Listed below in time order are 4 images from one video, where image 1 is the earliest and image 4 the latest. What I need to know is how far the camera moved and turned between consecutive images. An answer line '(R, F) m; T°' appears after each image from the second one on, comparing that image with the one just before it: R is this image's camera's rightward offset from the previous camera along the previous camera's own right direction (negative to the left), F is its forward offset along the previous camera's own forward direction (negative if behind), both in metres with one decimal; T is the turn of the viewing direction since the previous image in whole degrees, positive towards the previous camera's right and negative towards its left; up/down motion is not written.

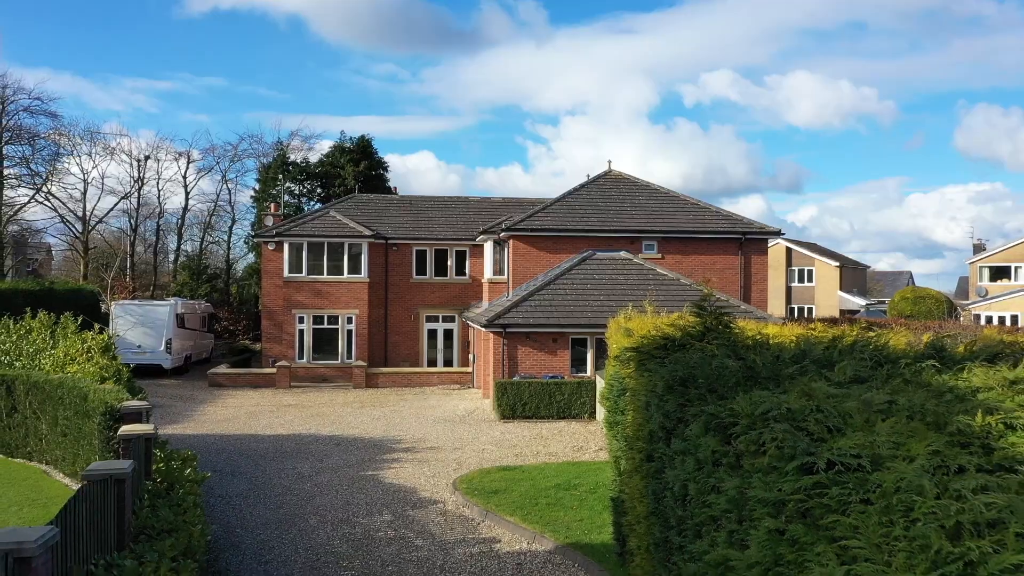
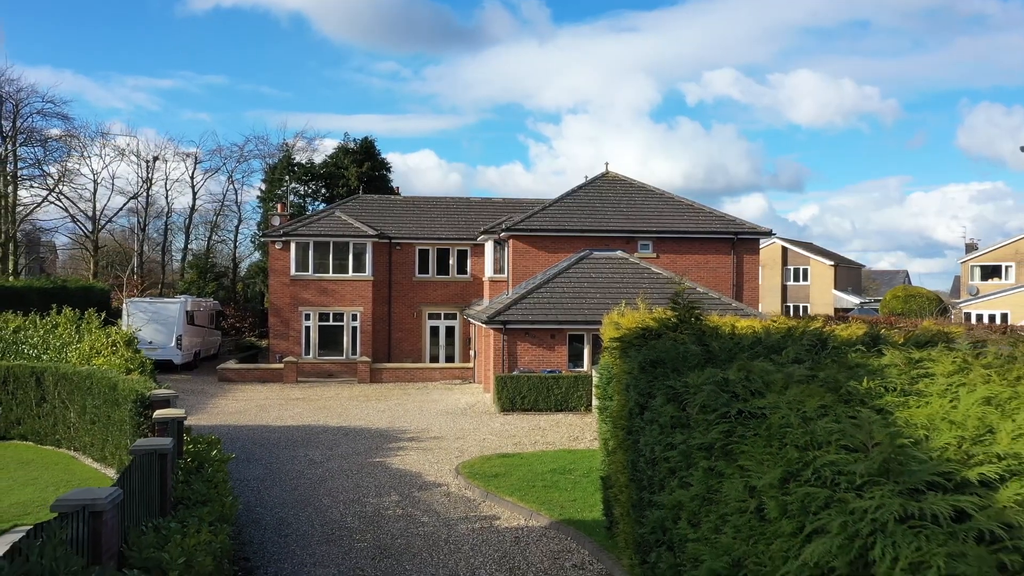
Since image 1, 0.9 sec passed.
(0.0, -0.8) m; 0°
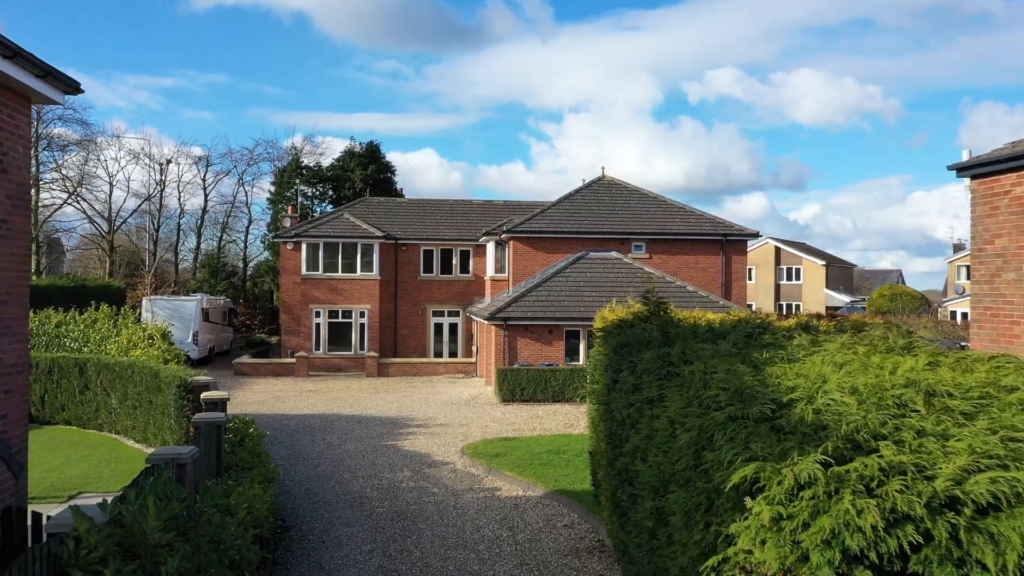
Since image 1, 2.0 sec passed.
(0.0, -1.3) m; 0°
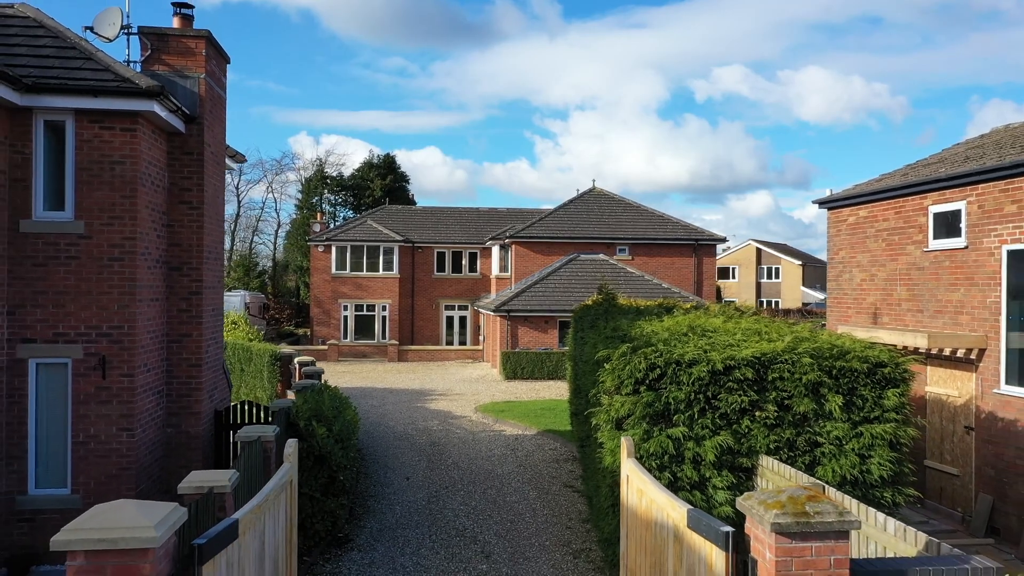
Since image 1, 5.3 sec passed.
(0.0, -4.1) m; 0°
